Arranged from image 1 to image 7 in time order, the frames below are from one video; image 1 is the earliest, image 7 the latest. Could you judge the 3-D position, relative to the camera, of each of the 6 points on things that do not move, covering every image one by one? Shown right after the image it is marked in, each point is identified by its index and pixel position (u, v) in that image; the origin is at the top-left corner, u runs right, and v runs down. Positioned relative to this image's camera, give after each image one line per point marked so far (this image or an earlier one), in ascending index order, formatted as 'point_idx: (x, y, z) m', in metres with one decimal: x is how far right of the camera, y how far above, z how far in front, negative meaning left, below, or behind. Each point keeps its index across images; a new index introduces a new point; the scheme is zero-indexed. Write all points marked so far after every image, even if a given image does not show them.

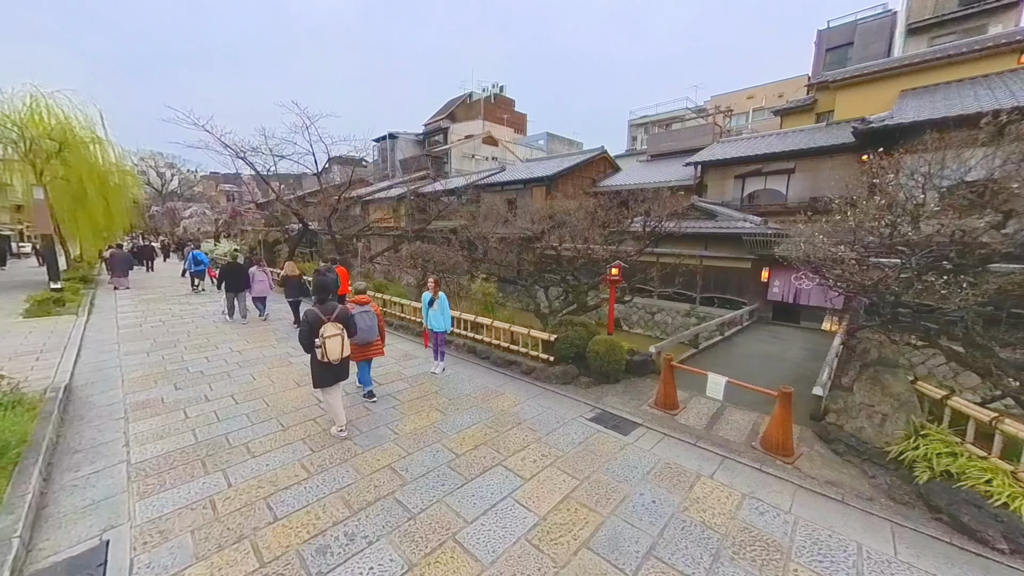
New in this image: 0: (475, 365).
0: (-0.7, -1.4, +5.8) m
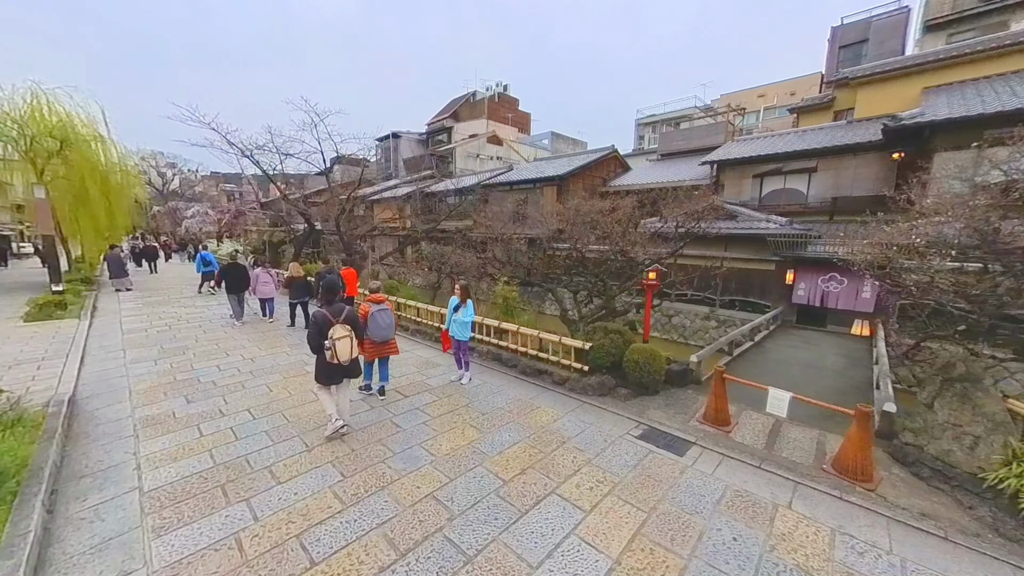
0: (-0.2, -1.5, +5.5) m
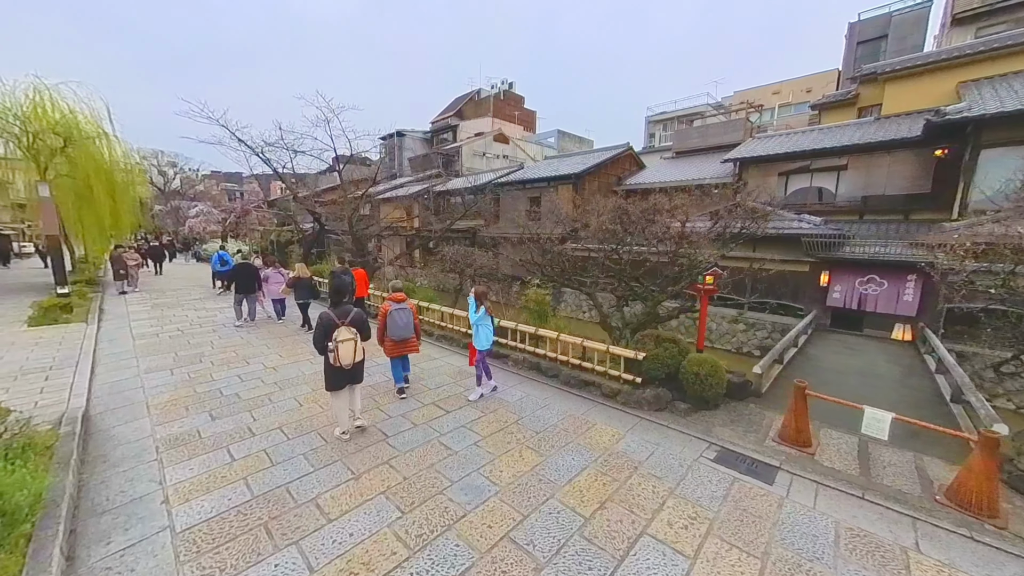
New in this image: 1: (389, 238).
0: (+0.5, -1.6, +5.1) m
1: (-6.9, +2.8, +17.8) m
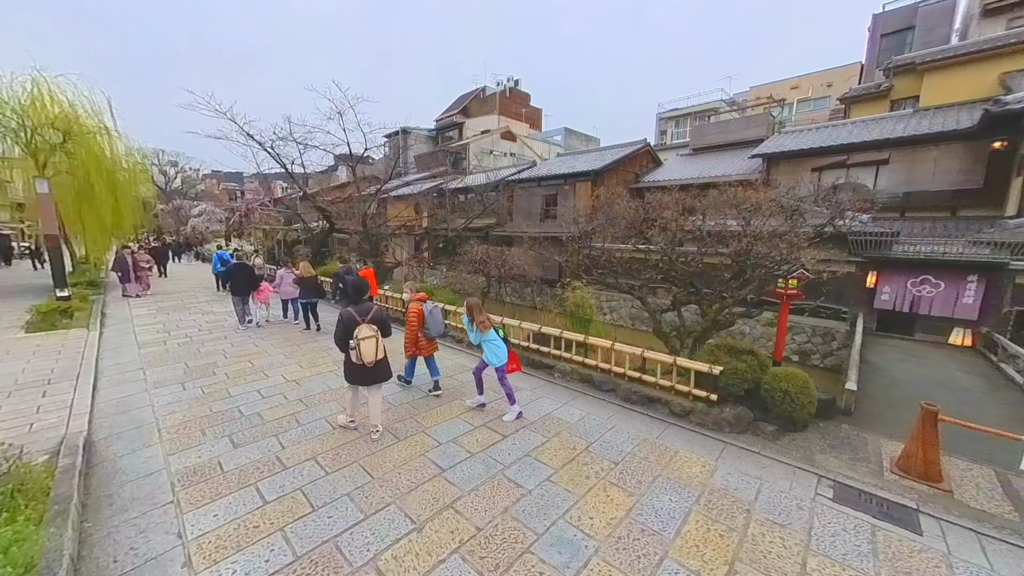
0: (+1.3, -1.7, +4.5) m
1: (-6.1, +2.7, +17.2) m
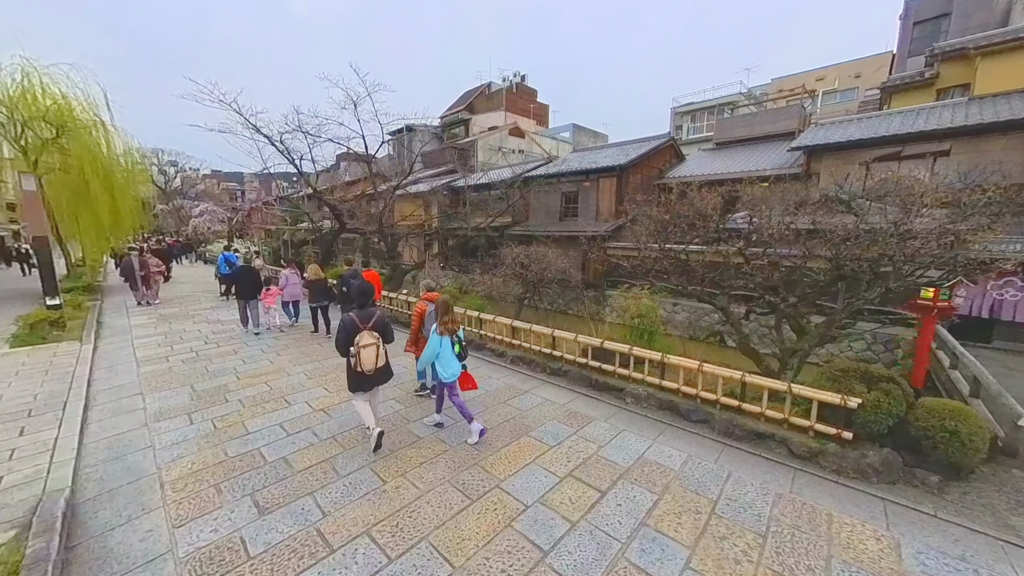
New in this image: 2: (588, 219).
0: (+2.2, -1.8, +3.7) m
1: (-5.2, +2.6, +16.4) m
2: (+3.6, +3.3, +15.3) m
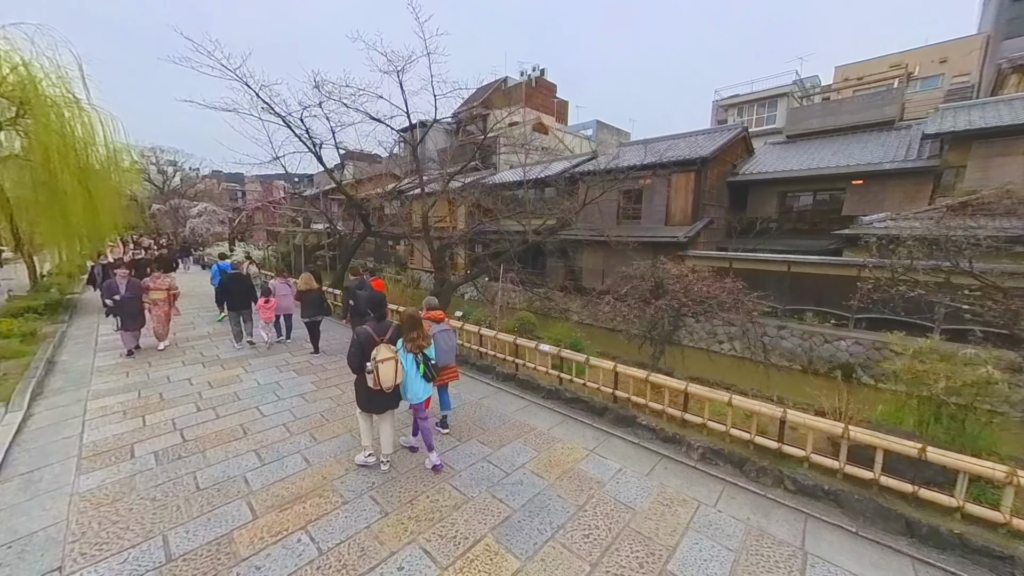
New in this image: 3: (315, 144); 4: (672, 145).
0: (+4.4, -2.3, +1.4) m
1: (-3.0, +2.0, +14.1) m
2: (+5.8, +2.7, +13.0) m
3: (-5.9, +4.3, +9.5) m
4: (+7.1, +6.4, +14.2) m
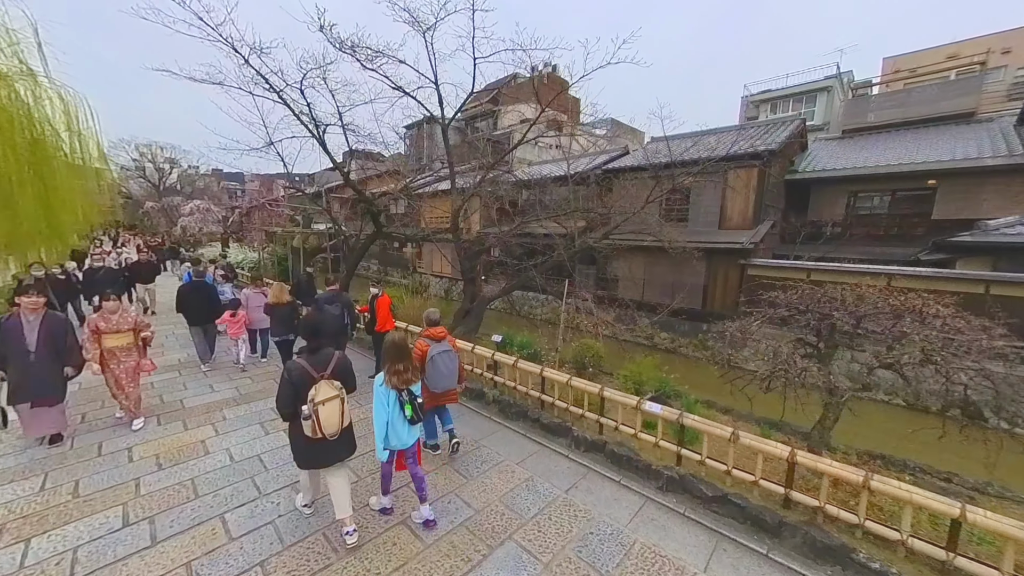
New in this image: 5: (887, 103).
0: (+5.4, -2.7, -0.3) m
1: (-1.9, +1.7, +12.4) m
2: (+6.9, +2.2, +11.3) m
3: (-4.8, +4.0, +7.9) m
4: (+8.2, +5.9, +12.5) m
5: (+15.9, +7.9, +13.5) m
